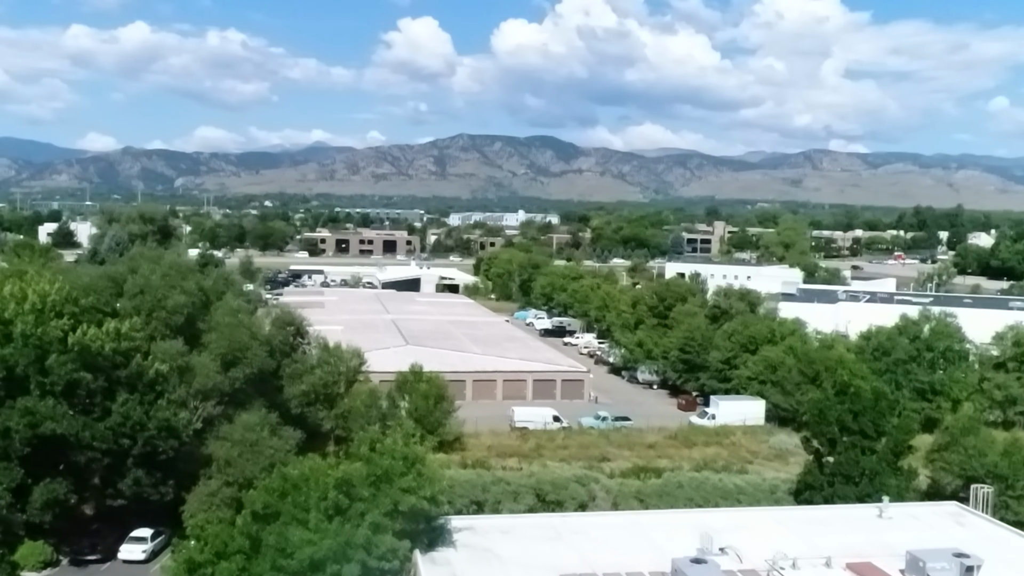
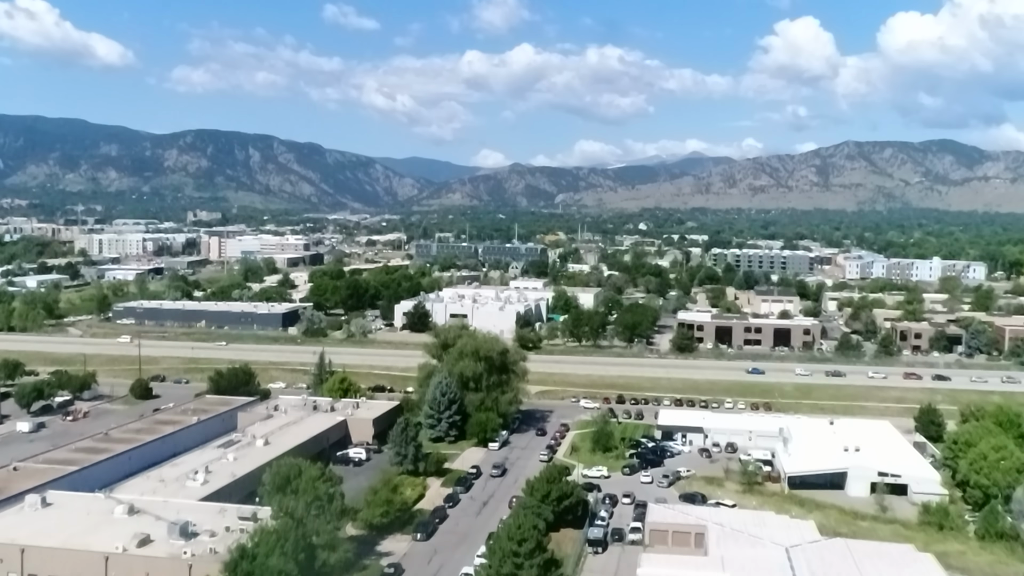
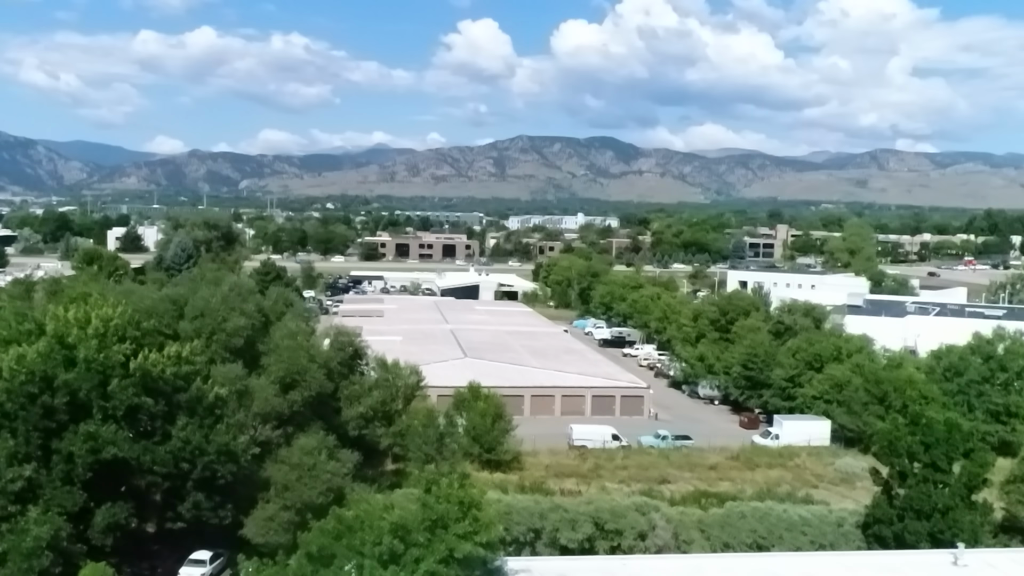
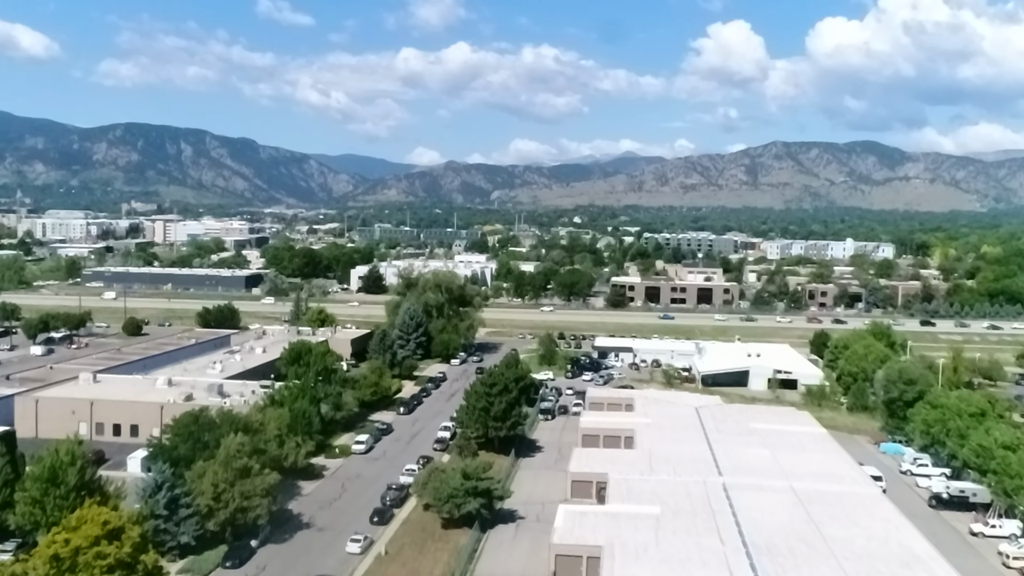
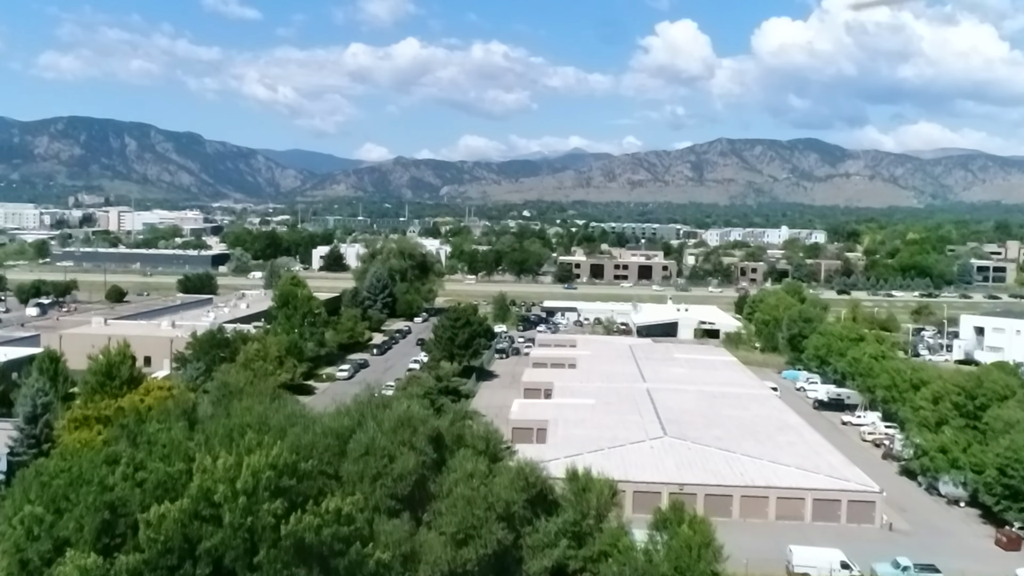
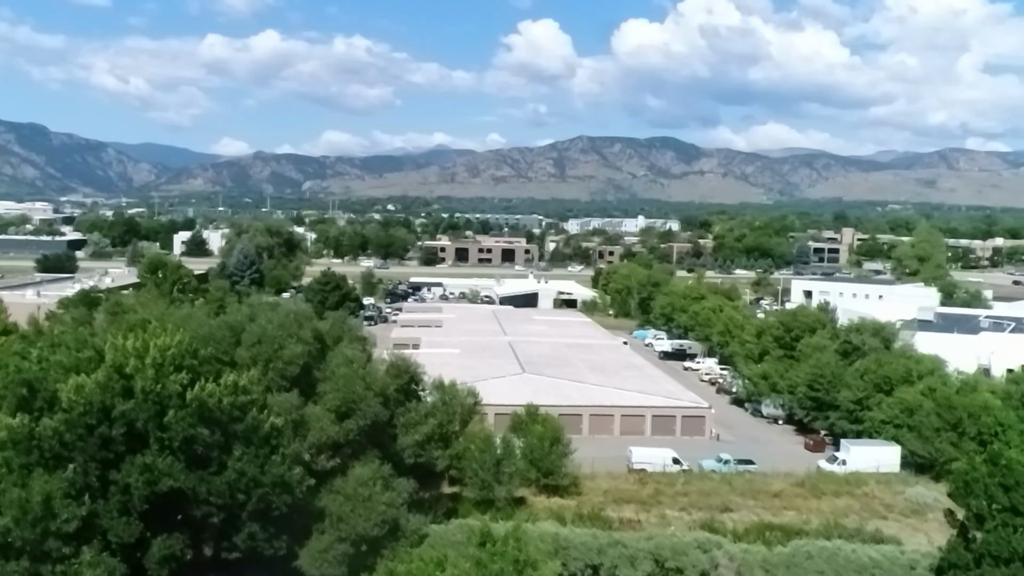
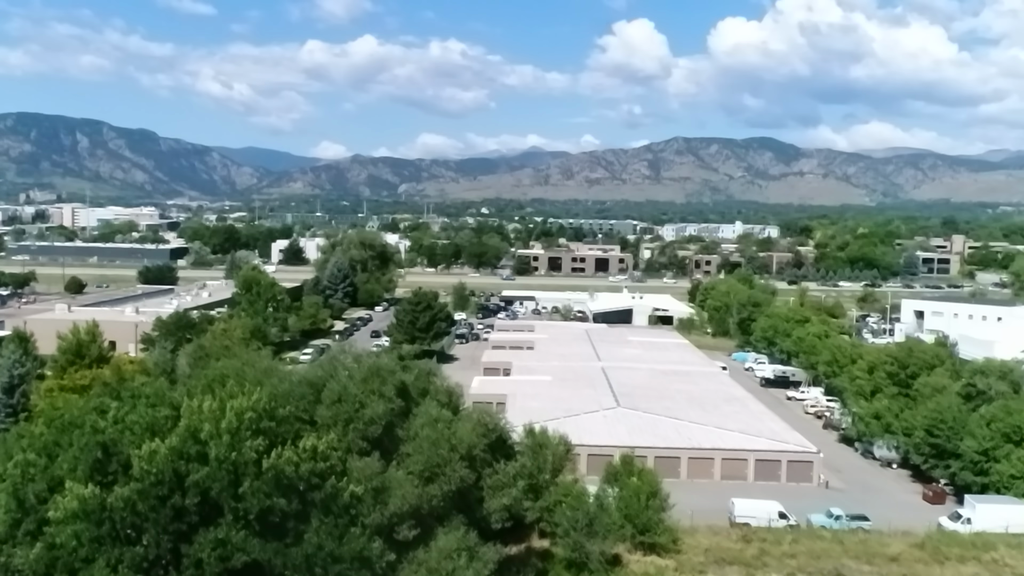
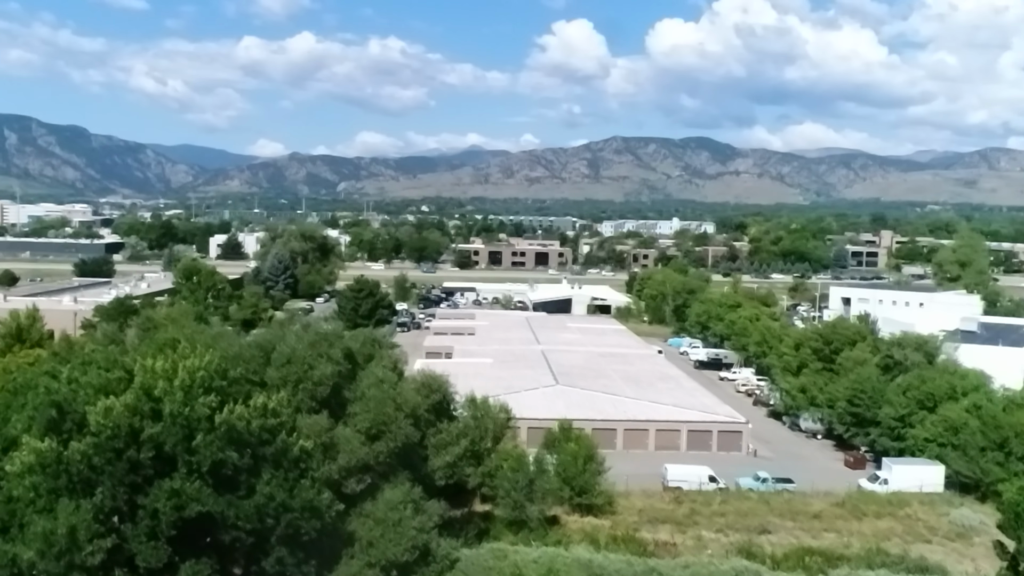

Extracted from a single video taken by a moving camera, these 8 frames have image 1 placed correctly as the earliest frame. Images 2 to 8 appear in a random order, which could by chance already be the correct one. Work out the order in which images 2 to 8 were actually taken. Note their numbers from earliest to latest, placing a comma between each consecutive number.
3, 6, 8, 7, 5, 4, 2
